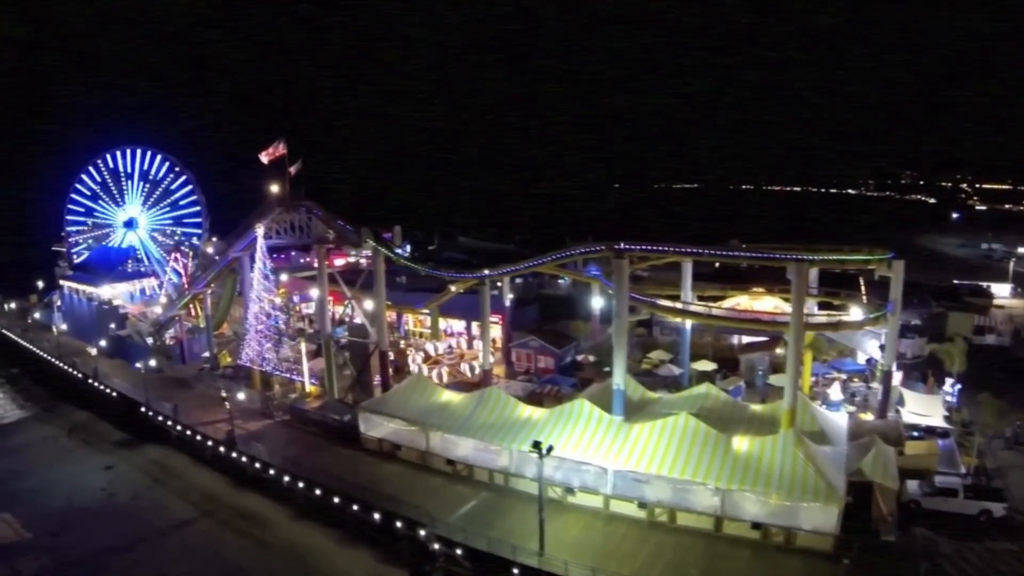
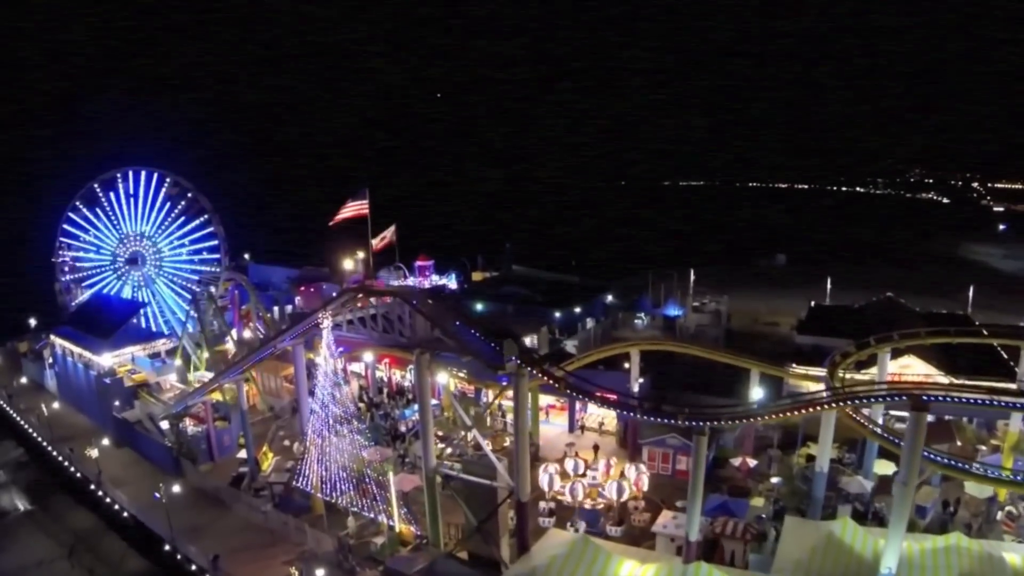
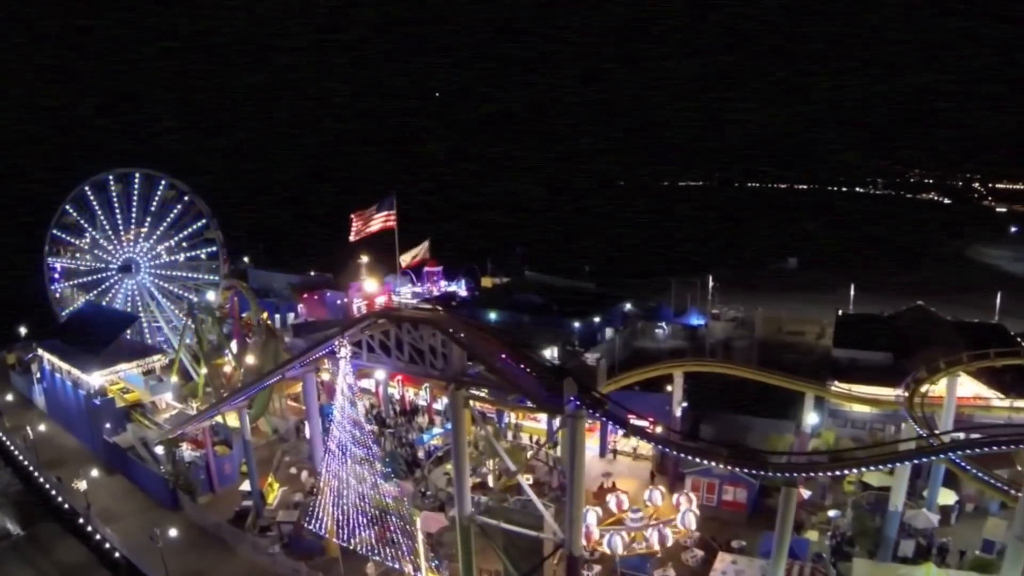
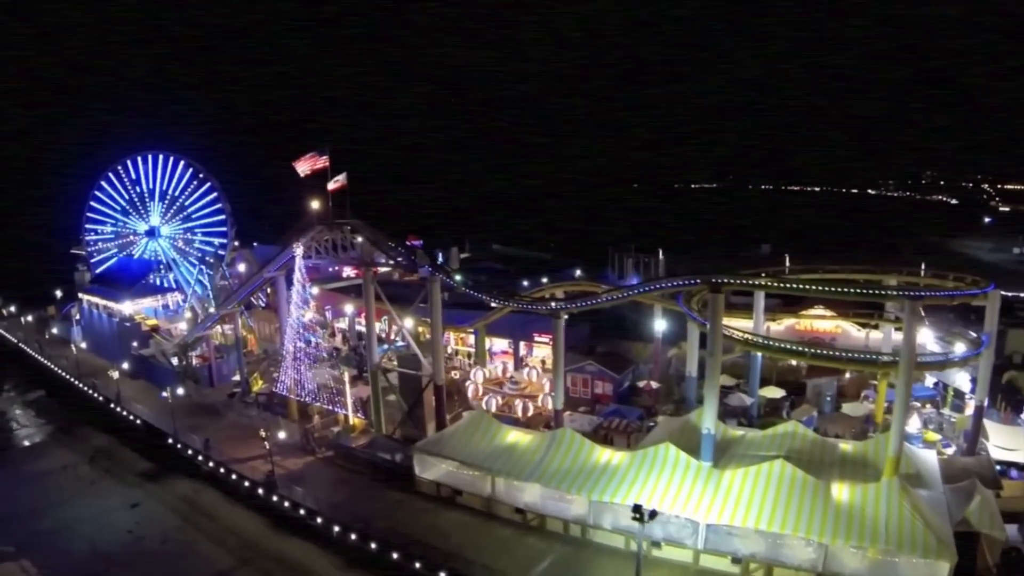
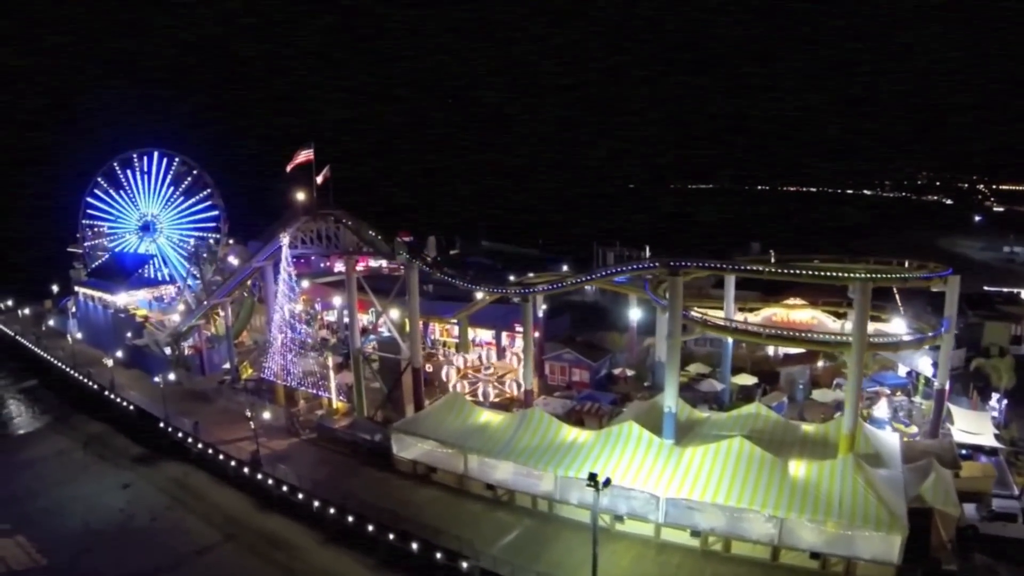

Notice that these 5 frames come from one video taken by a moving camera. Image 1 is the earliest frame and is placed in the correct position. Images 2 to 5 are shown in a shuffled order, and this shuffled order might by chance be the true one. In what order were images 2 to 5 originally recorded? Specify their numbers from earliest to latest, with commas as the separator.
5, 4, 2, 3
